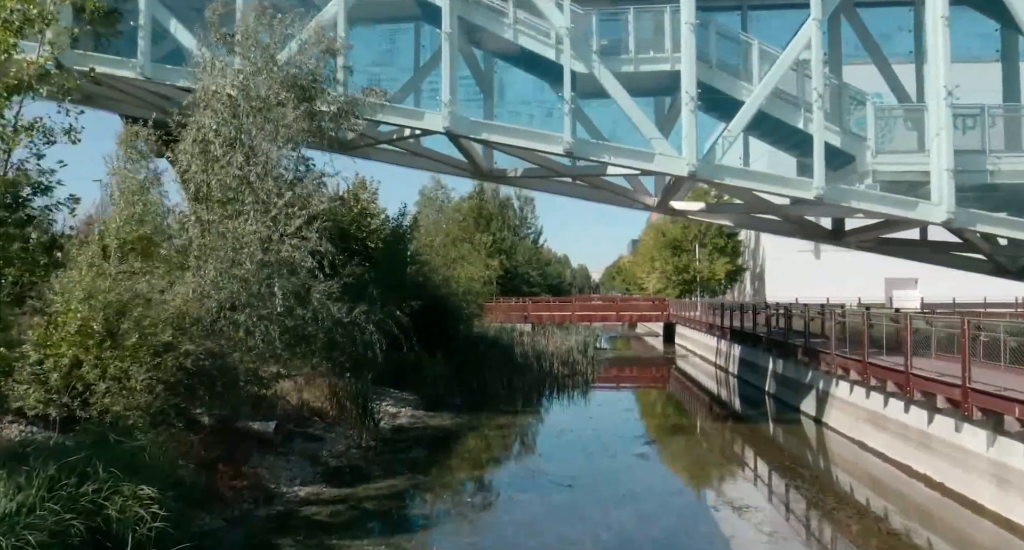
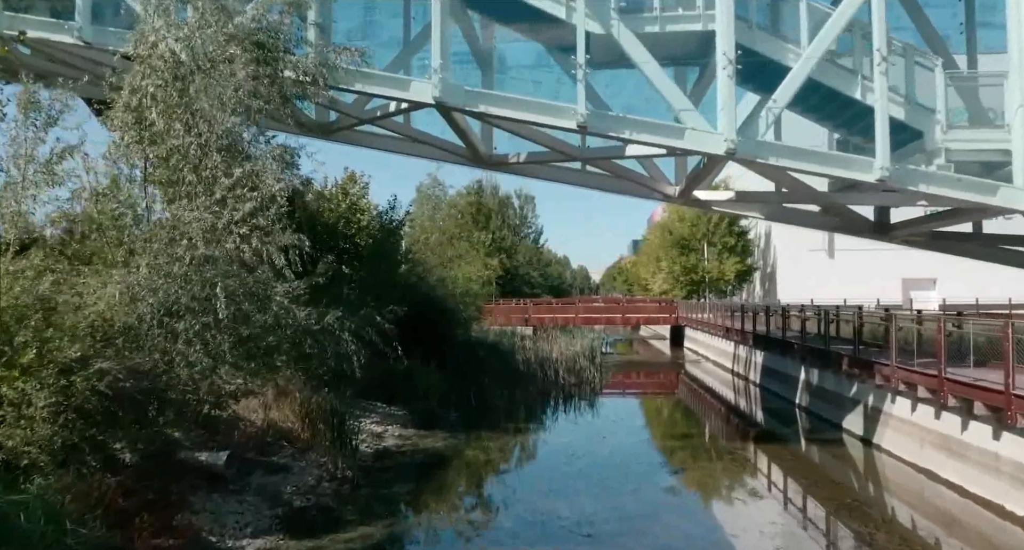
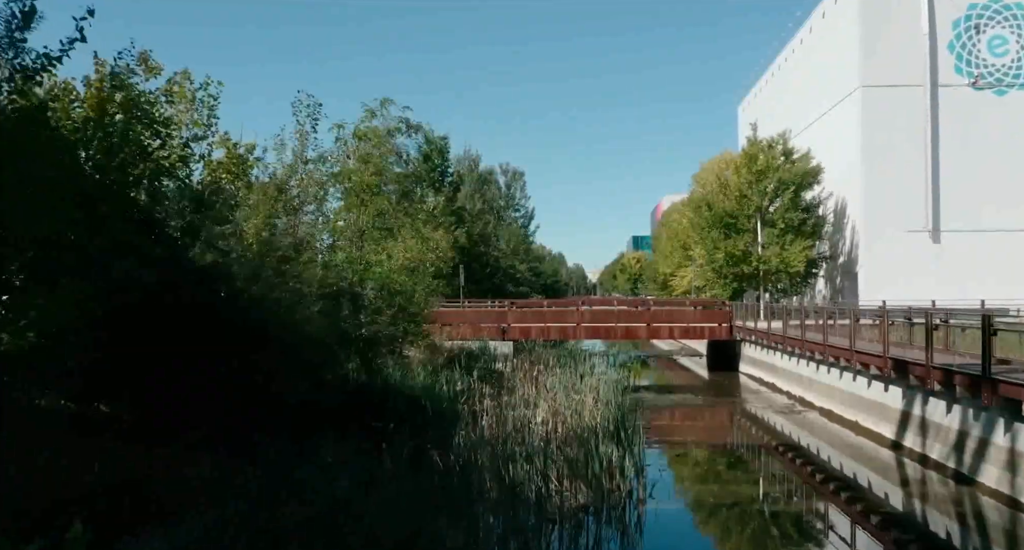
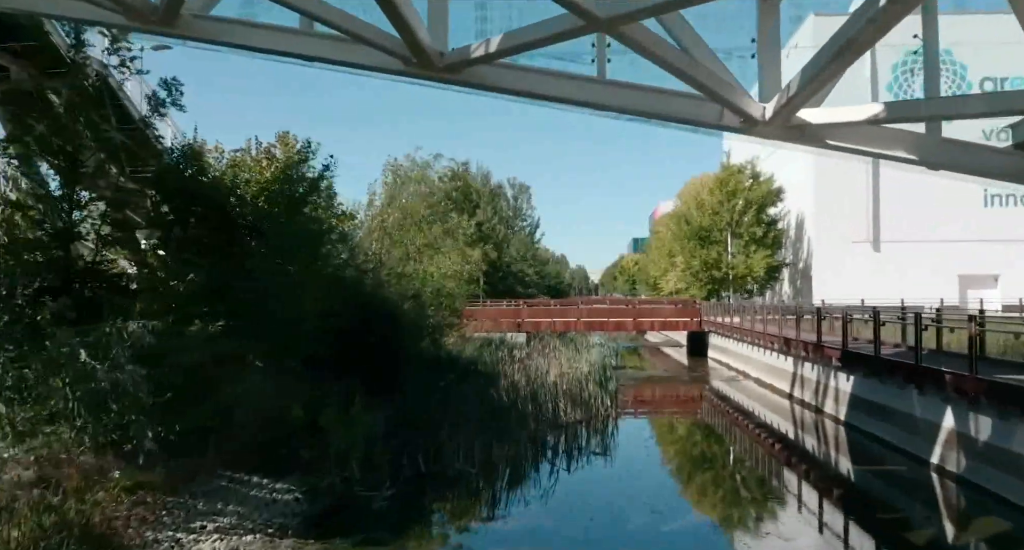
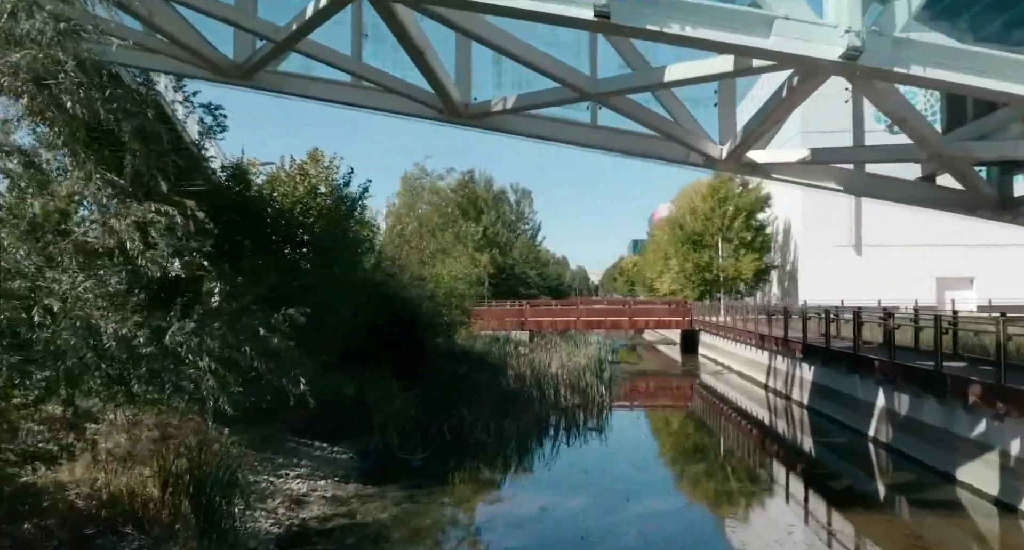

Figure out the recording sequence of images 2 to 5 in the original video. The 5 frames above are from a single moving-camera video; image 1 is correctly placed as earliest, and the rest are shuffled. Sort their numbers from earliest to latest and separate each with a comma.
2, 5, 4, 3
